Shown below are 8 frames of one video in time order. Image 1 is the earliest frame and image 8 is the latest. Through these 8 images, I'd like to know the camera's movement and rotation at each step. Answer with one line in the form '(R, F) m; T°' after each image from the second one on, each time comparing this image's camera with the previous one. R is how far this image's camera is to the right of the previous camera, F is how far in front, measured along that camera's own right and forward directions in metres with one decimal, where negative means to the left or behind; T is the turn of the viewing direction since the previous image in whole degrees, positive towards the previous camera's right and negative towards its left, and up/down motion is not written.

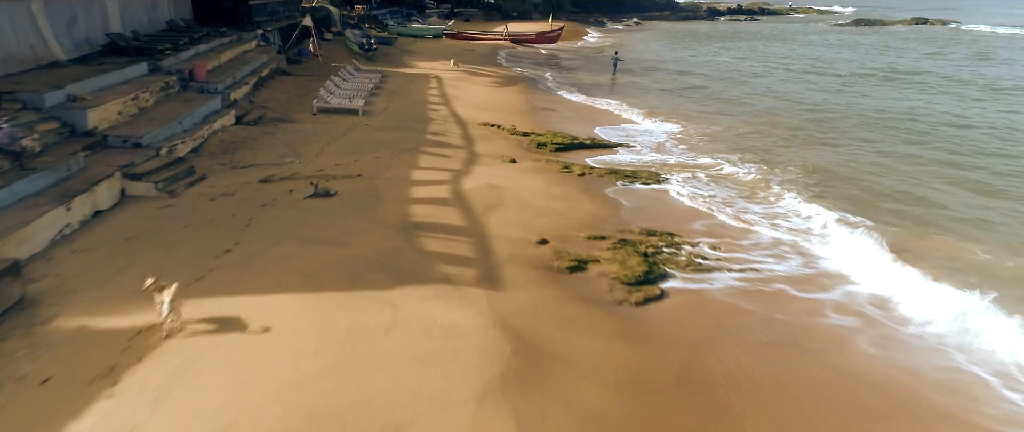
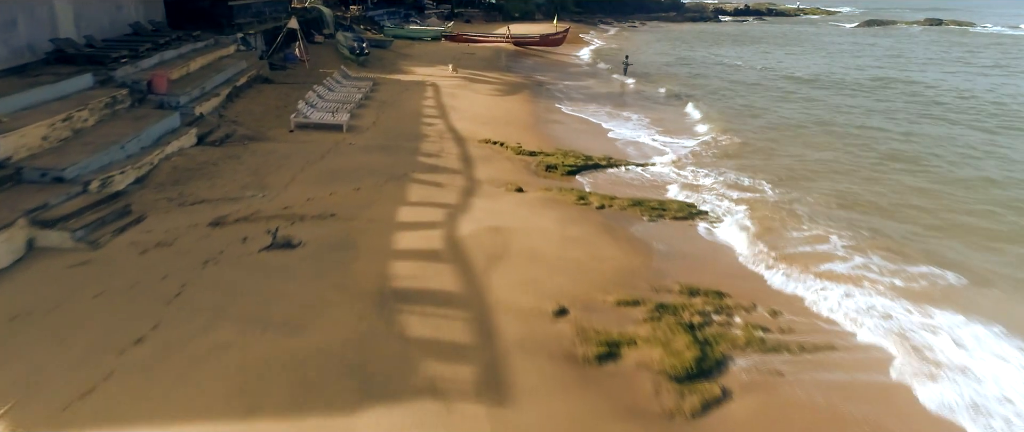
(-0.1, +1.7) m; 0°
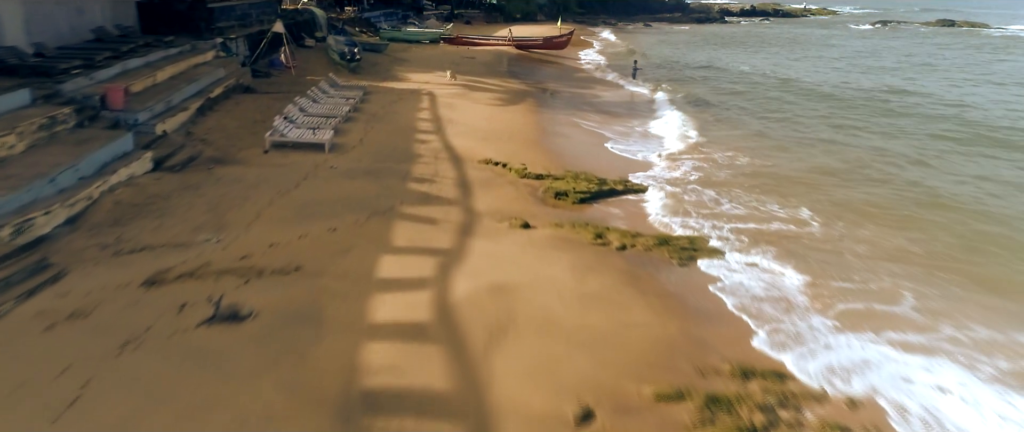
(-0.1, +1.4) m; 0°
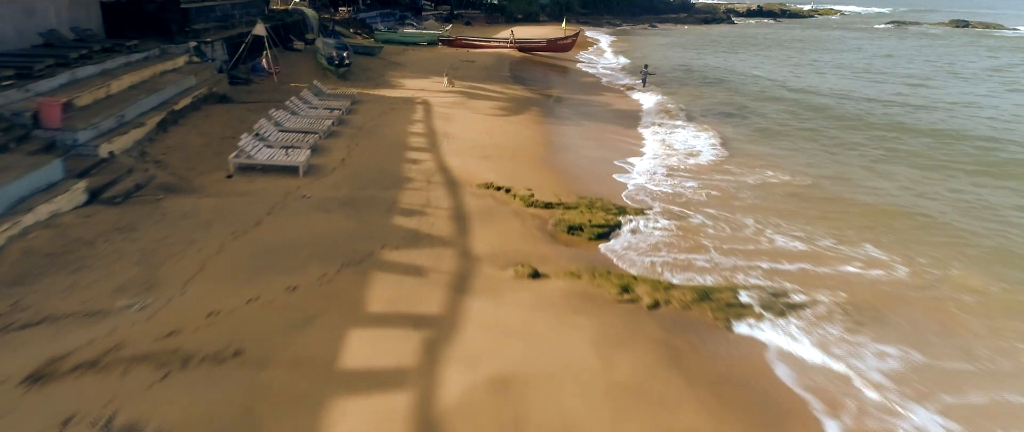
(-0.1, +1.5) m; 0°
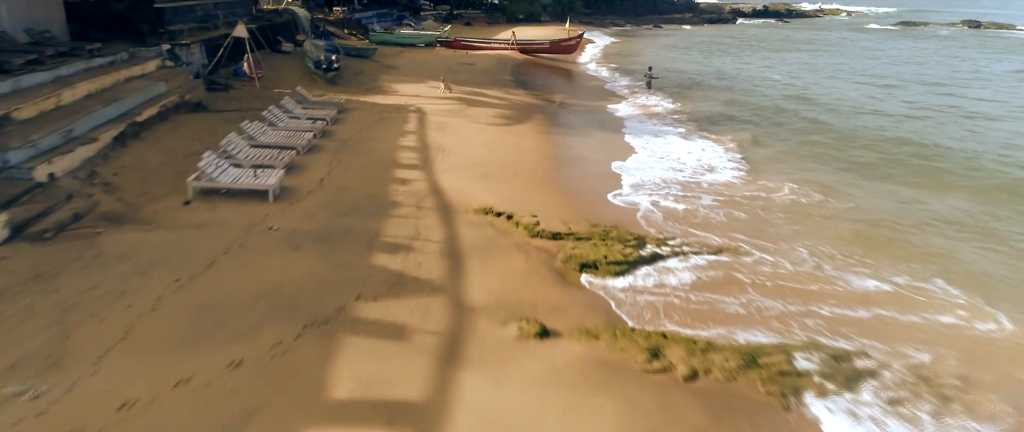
(0.0, +1.2) m; 0°
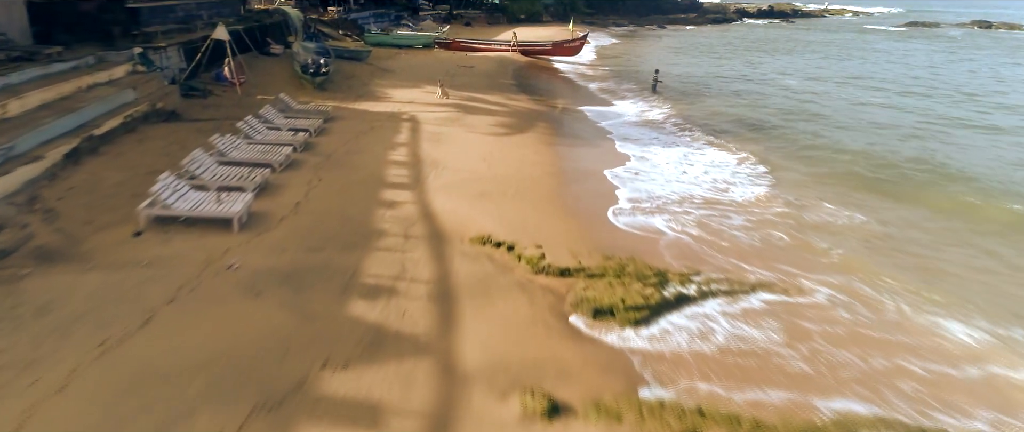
(0.0, +1.1) m; 0°
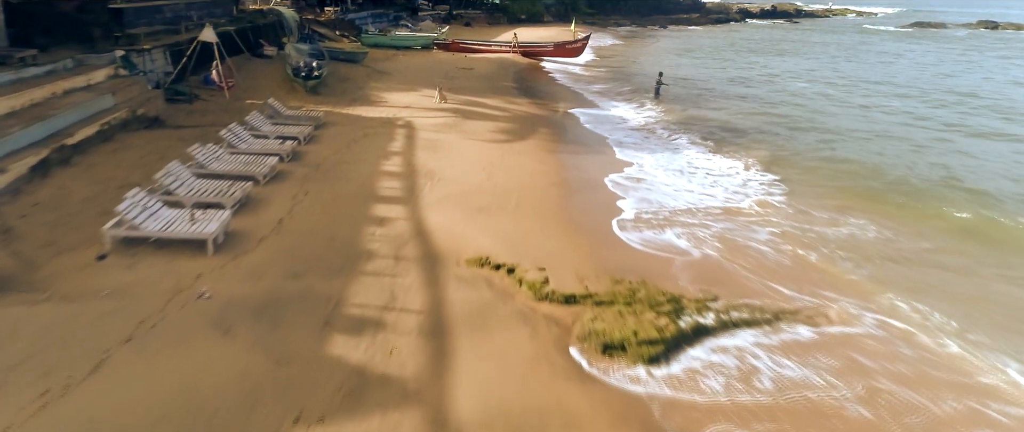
(0.0, +0.6) m; 0°
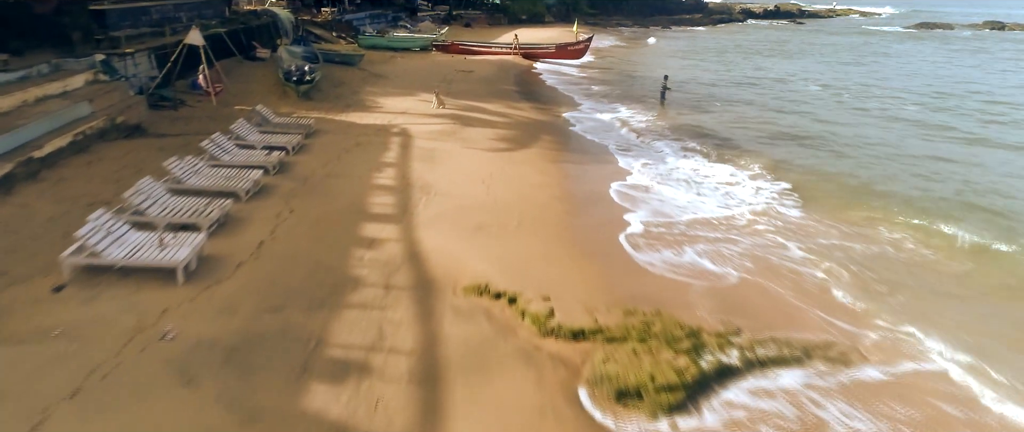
(0.0, +0.6) m; 0°
